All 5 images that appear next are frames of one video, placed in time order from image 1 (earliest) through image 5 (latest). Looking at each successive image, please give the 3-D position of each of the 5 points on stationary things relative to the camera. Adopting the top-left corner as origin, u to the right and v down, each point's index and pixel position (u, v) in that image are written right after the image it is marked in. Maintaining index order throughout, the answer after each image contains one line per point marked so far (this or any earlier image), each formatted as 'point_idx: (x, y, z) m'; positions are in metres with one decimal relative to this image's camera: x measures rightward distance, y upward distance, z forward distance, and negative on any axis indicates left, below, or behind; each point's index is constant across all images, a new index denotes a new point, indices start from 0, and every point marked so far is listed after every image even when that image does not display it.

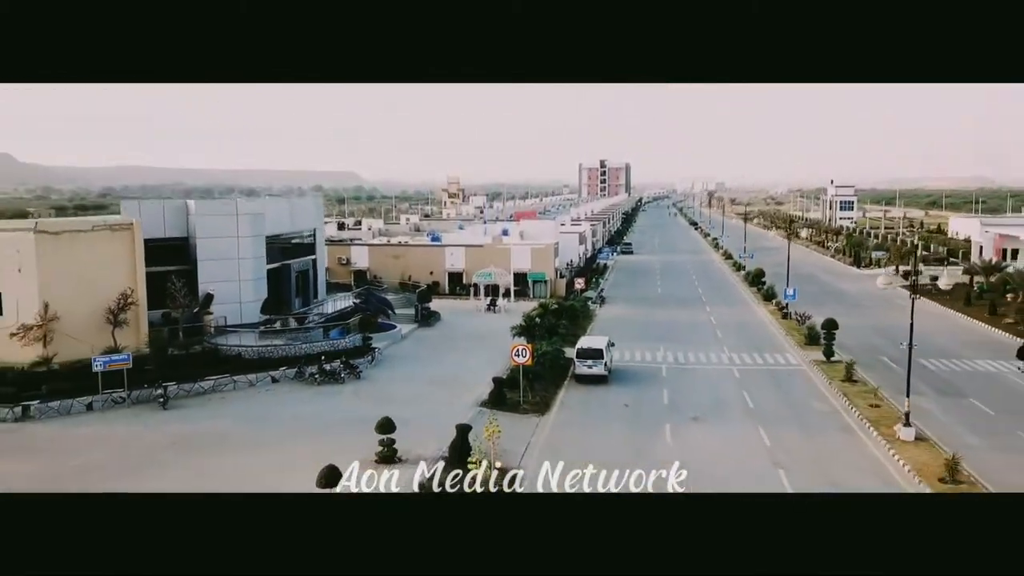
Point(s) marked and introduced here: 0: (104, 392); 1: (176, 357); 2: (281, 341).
0: (-2.1, -0.5, +4.7) m
1: (-1.9, -0.4, +5.4) m
2: (-1.4, -0.4, +5.7) m
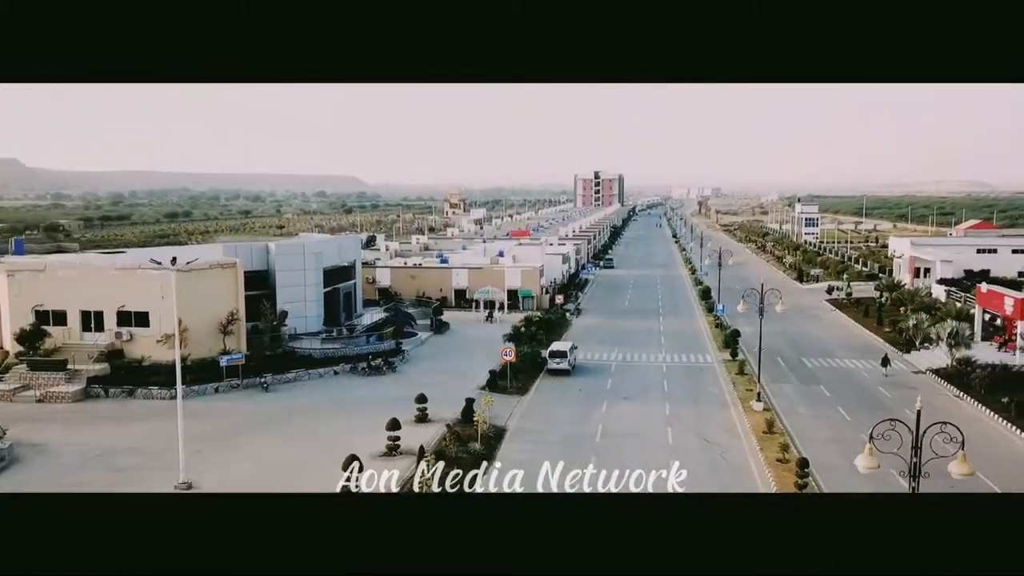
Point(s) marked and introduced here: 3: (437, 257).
0: (-2.2, -0.7, +6.8) m
1: (-2.0, -0.6, +7.5) m
2: (-1.5, -0.5, +7.8) m
3: (-1.2, +0.5, +14.0) m
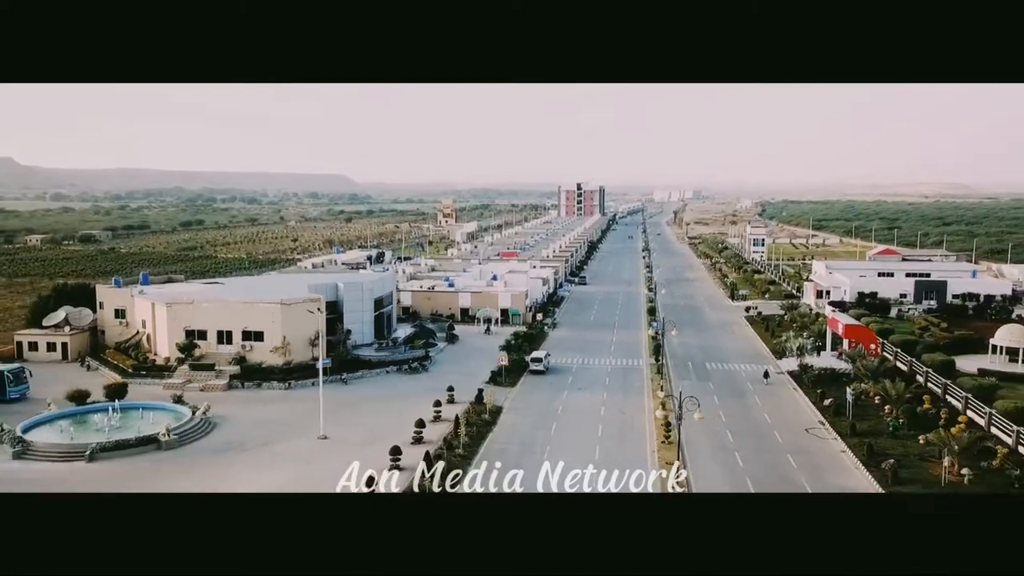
0: (-2.3, -1.0, +10.2) m
1: (-2.1, -0.9, +10.9) m
2: (-1.6, -0.9, +11.2) m
3: (-1.4, +0.2, +17.5) m
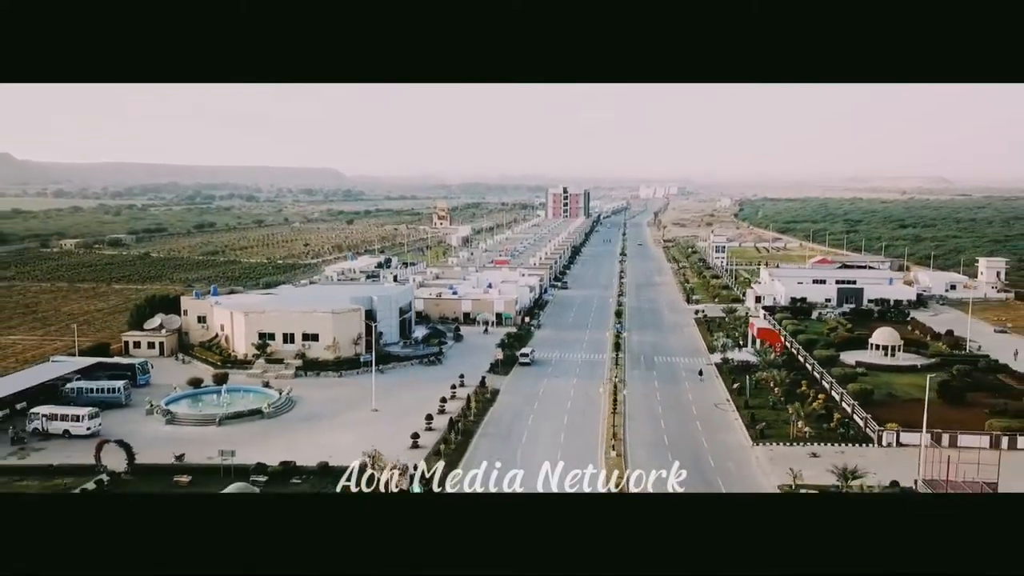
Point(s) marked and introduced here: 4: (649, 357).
0: (-2.4, -1.2, +13.5) m
1: (-2.2, -1.1, +14.3) m
2: (-1.7, -1.1, +14.6) m
3: (-1.6, +0.1, +20.8) m
4: (+2.4, -1.2, +14.7) m
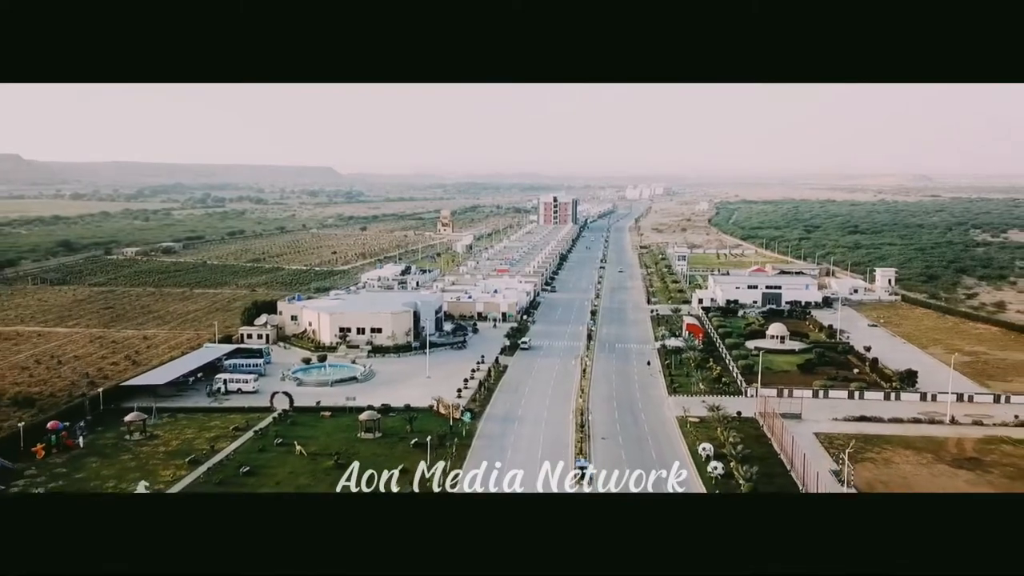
0: (-2.3, -1.4, +19.5) m
1: (-2.1, -1.3, +20.2) m
2: (-1.6, -1.2, +20.5) m
3: (-1.6, 0.0, +26.8) m
4: (+2.5, -1.4, +20.7) m
